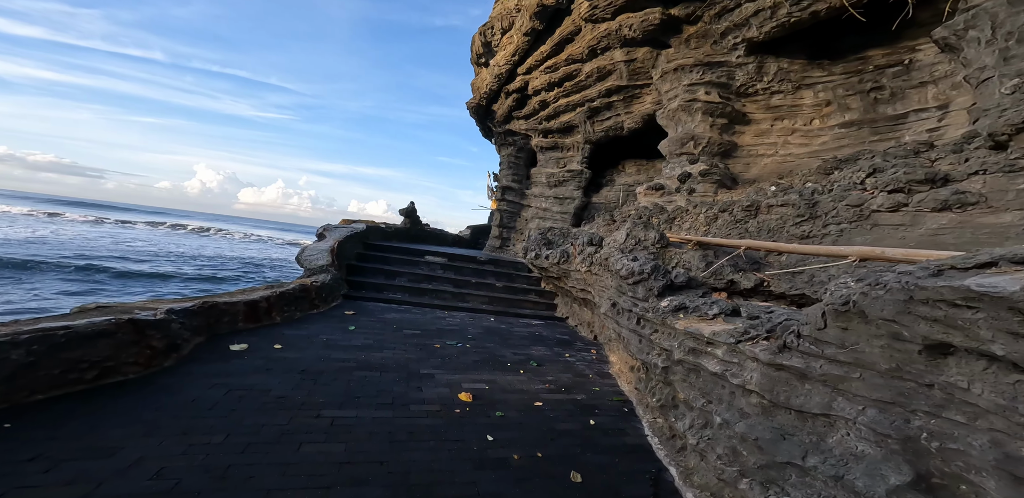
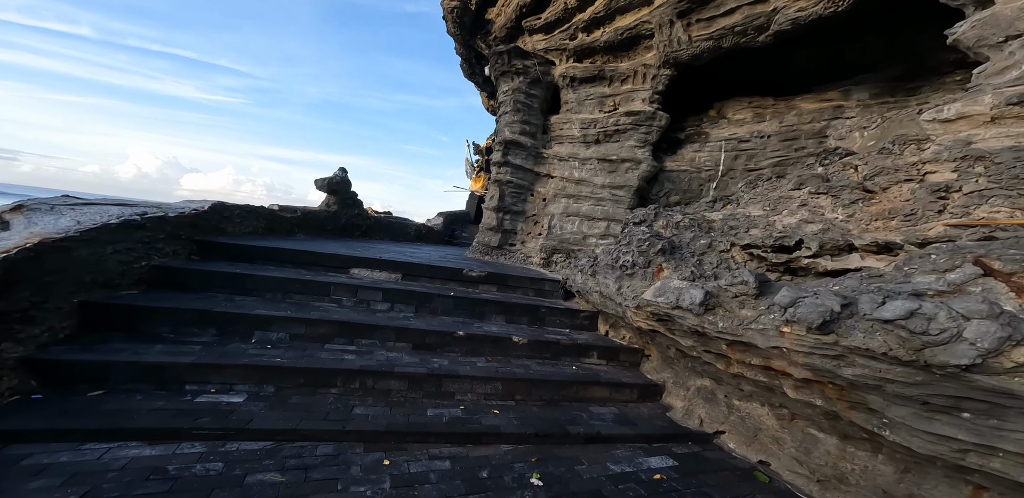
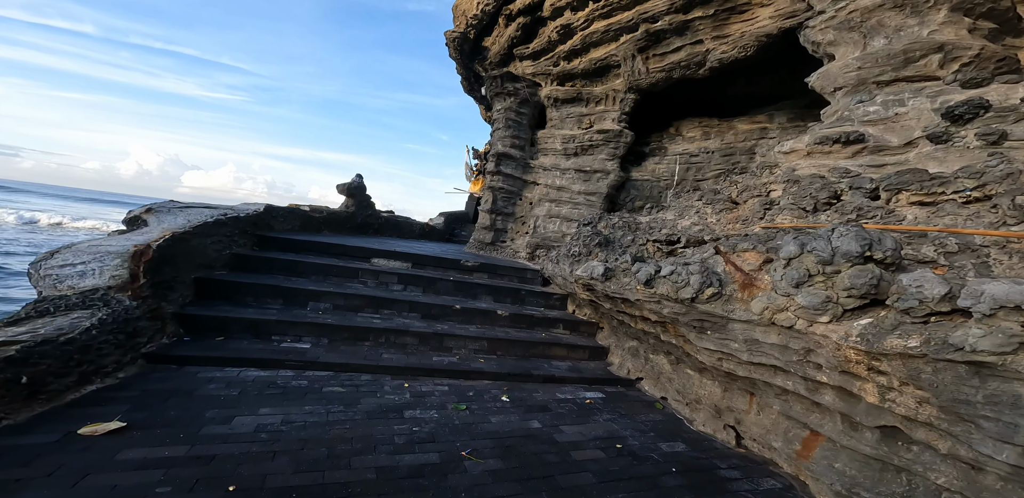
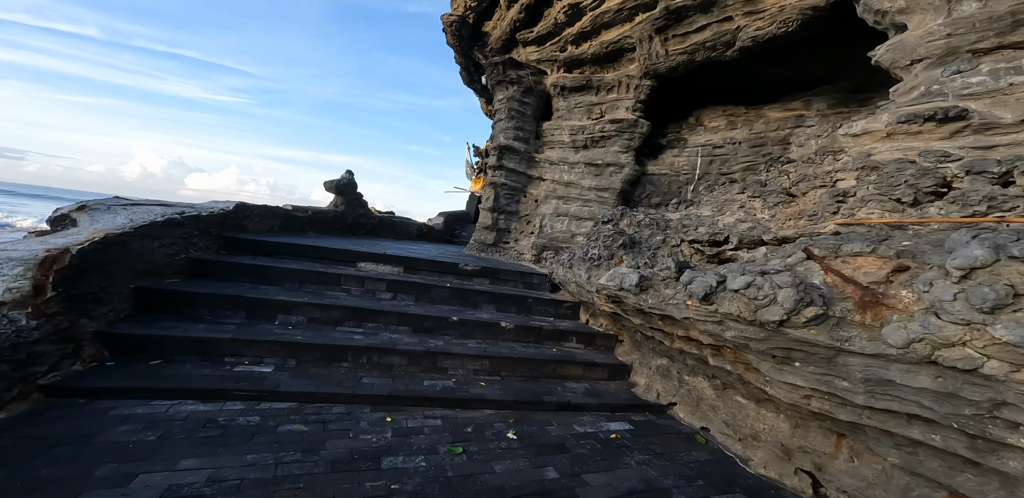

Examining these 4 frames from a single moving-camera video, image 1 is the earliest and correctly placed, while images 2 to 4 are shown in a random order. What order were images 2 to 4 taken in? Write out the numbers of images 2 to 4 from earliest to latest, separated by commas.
3, 4, 2
